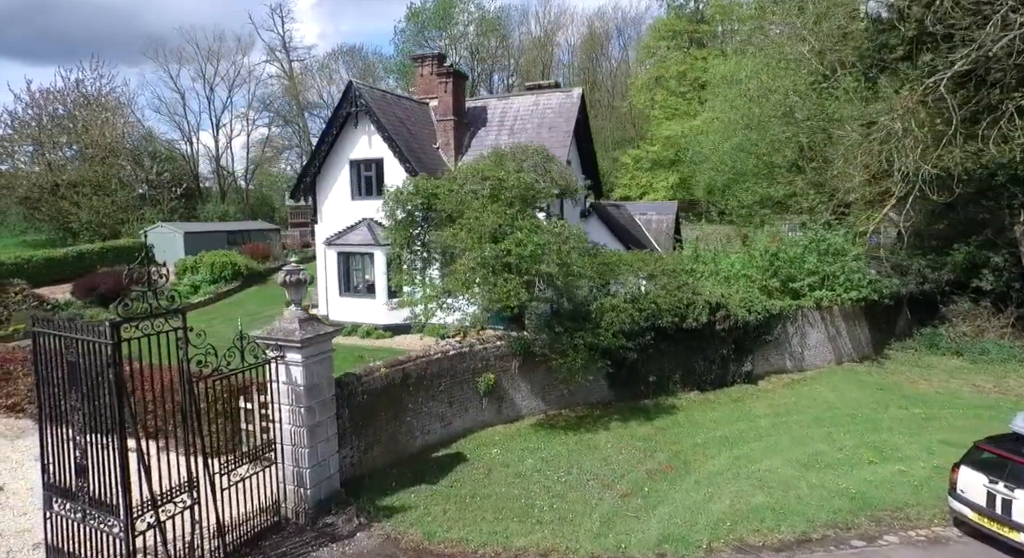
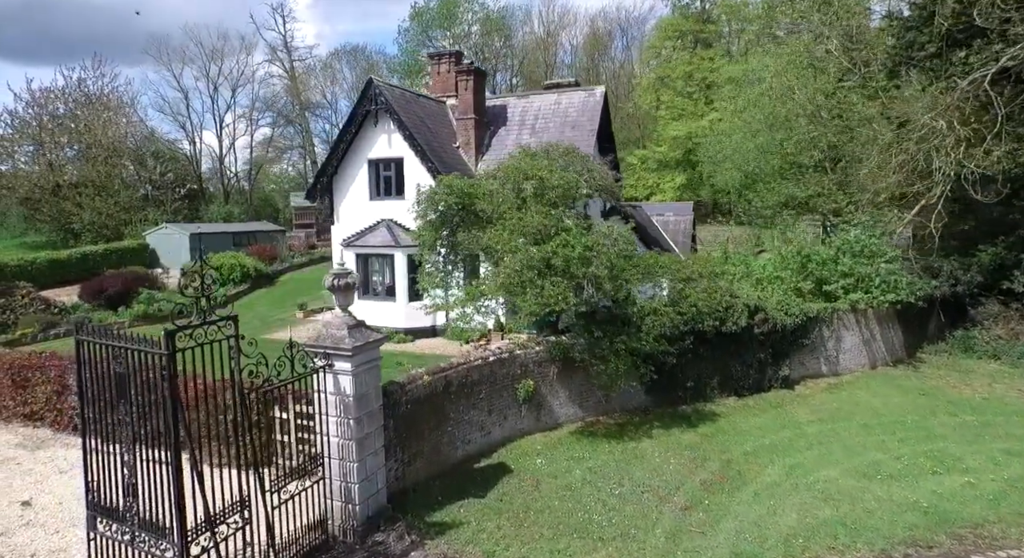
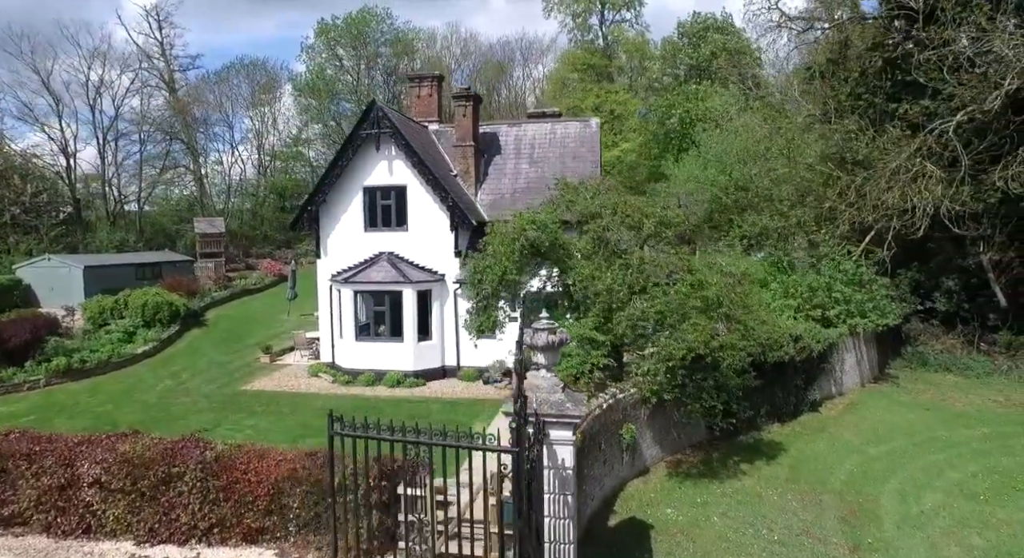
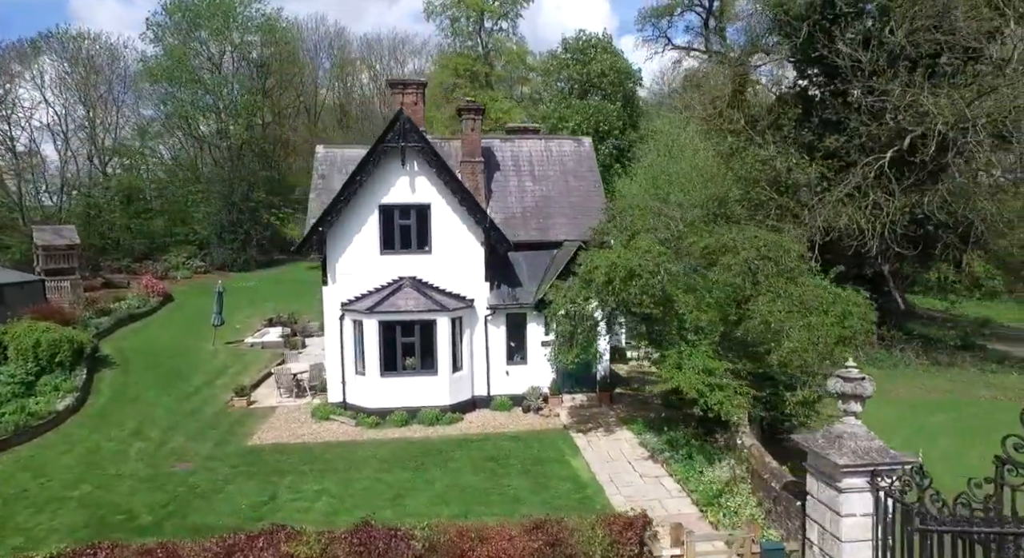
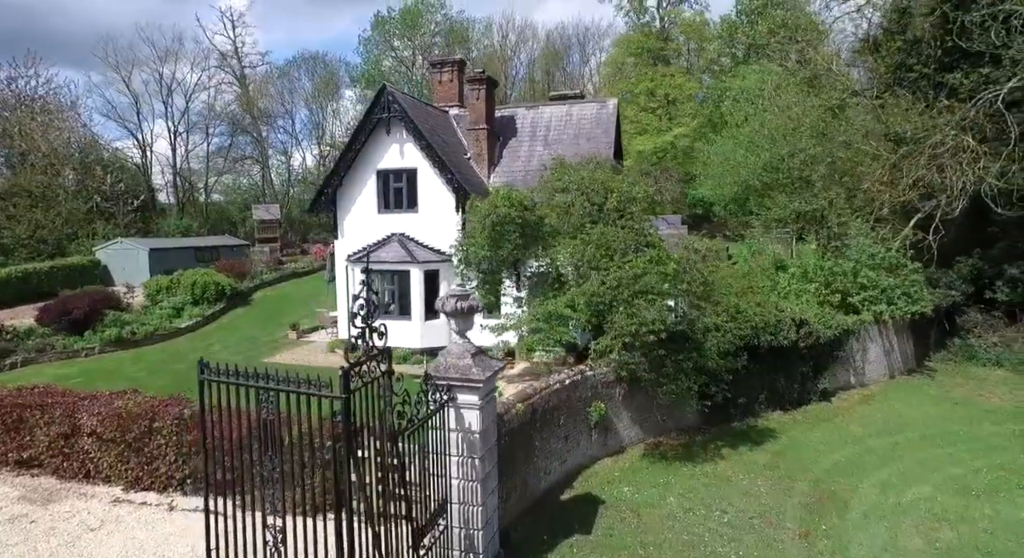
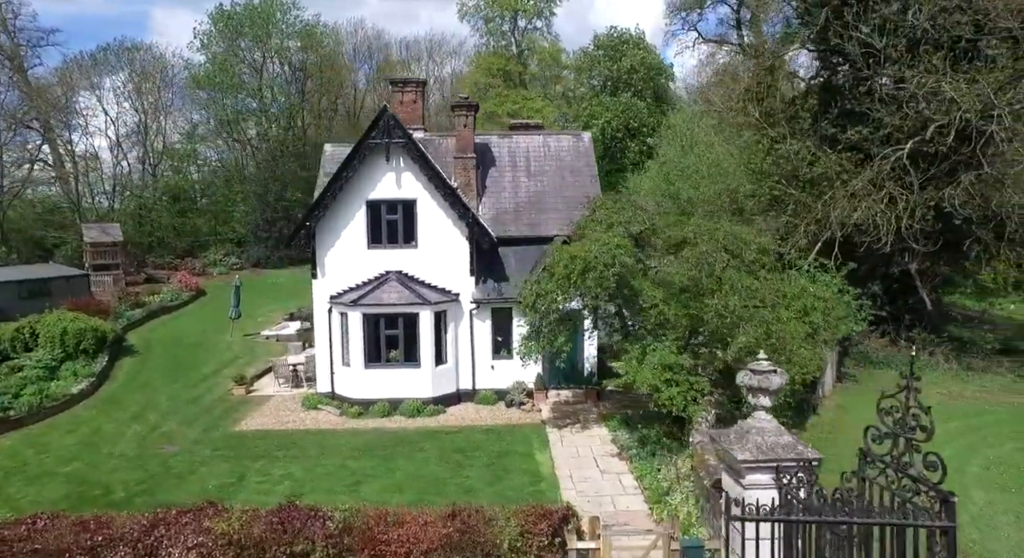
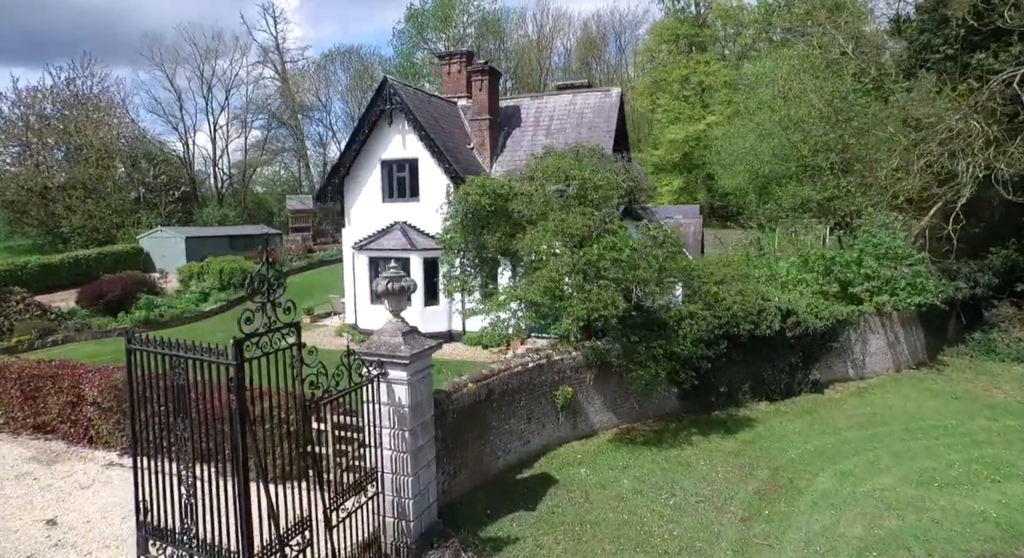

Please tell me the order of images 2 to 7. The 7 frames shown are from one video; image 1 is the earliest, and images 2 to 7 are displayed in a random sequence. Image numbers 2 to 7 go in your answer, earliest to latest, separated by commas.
2, 7, 5, 3, 6, 4
